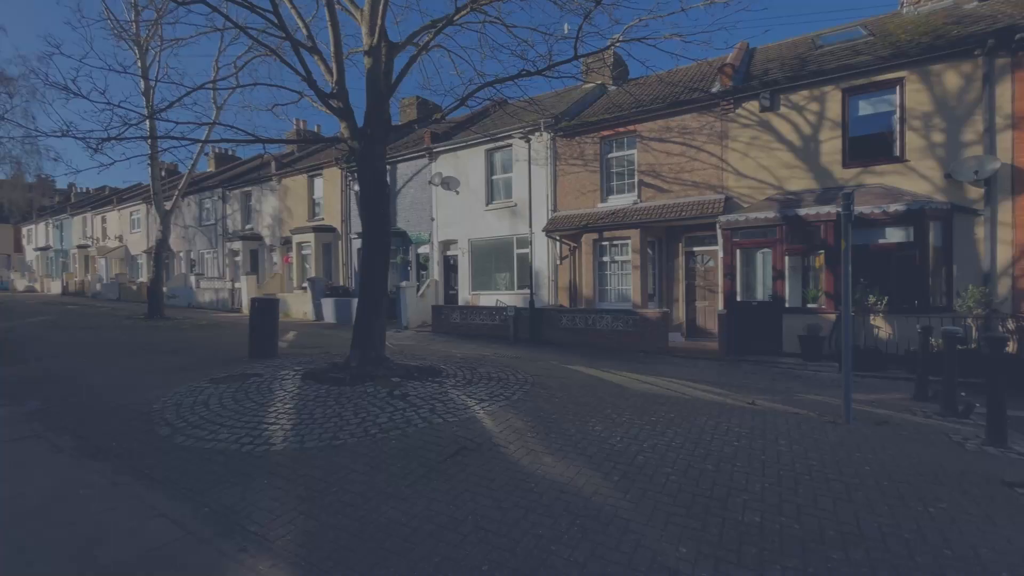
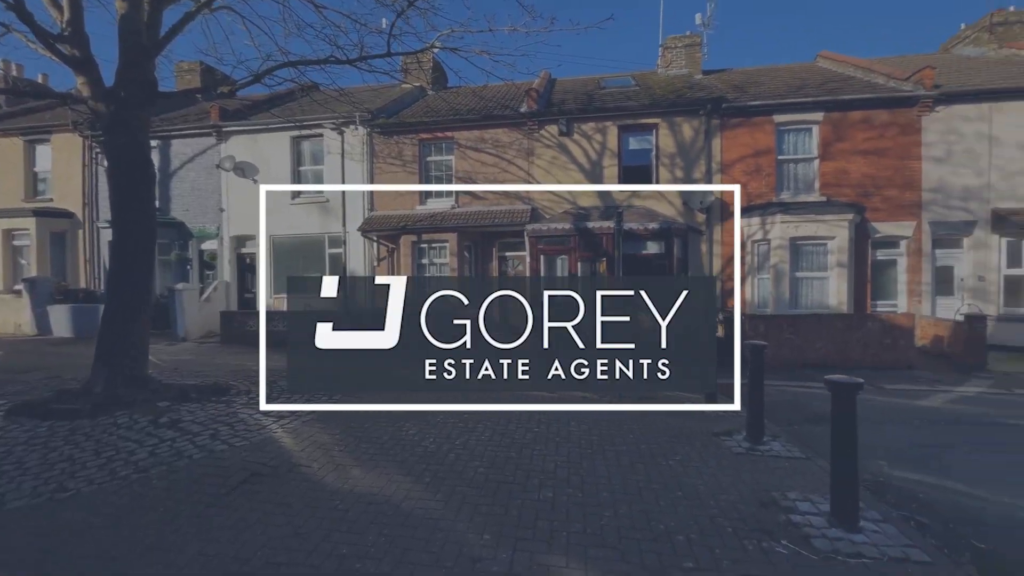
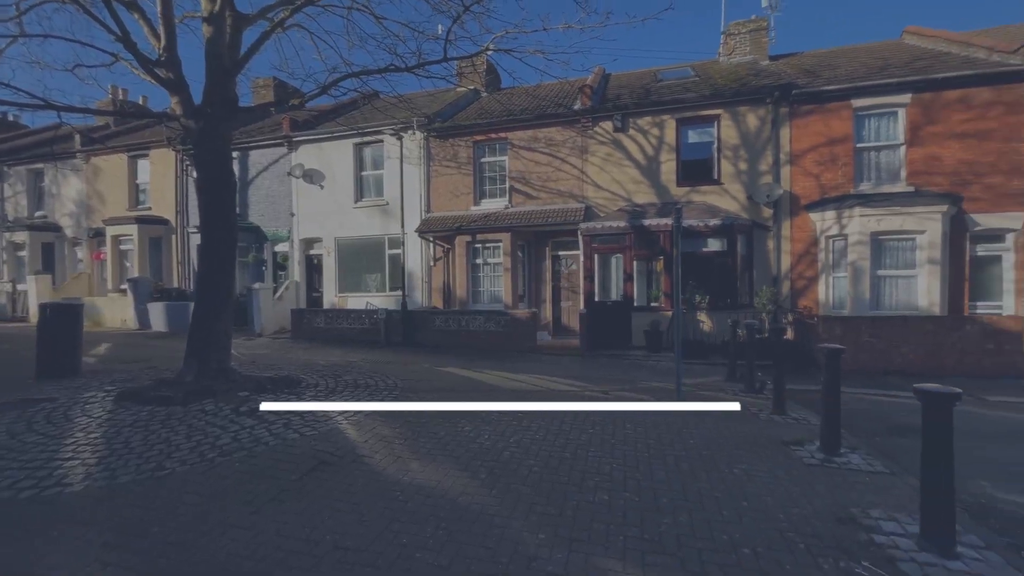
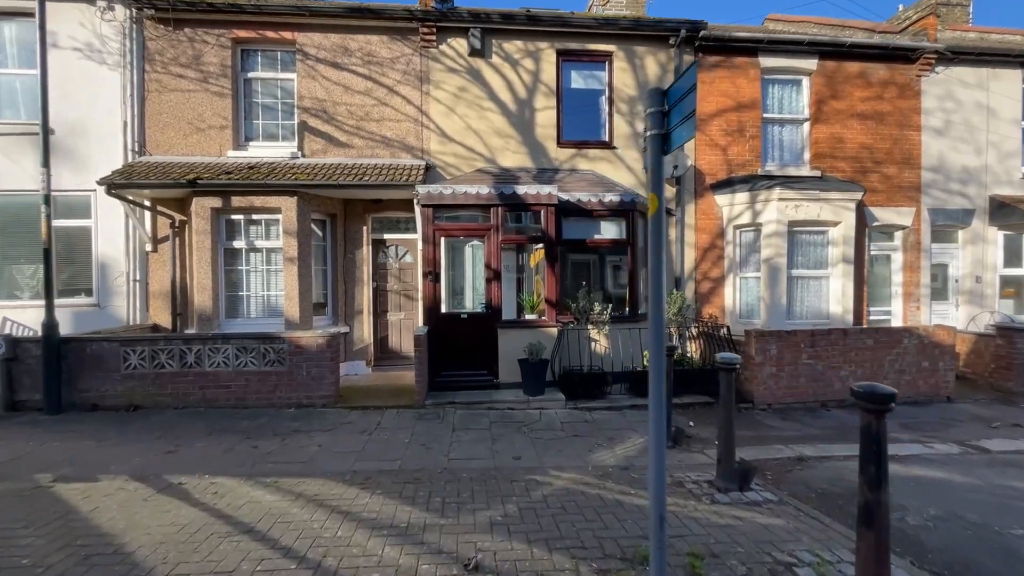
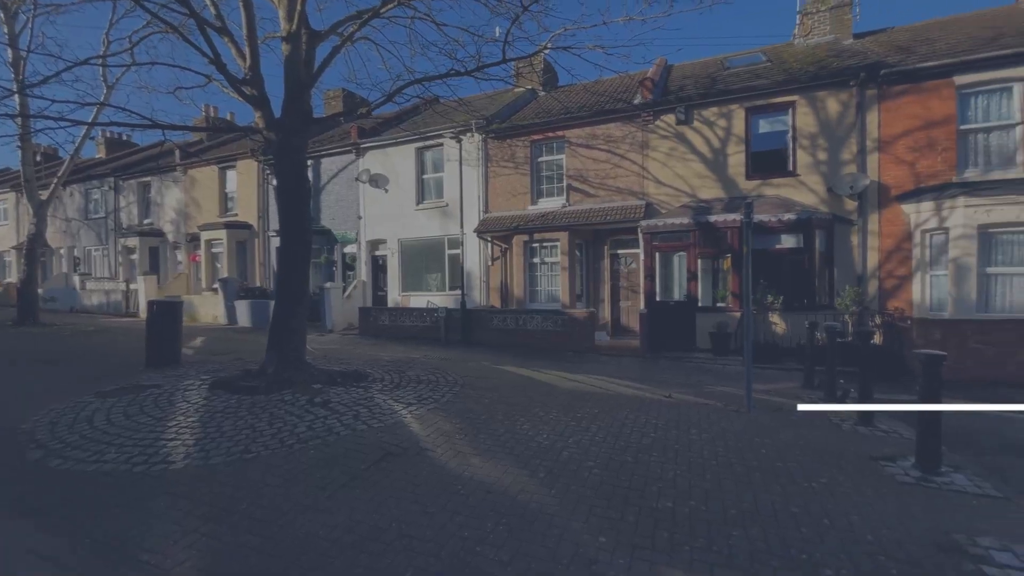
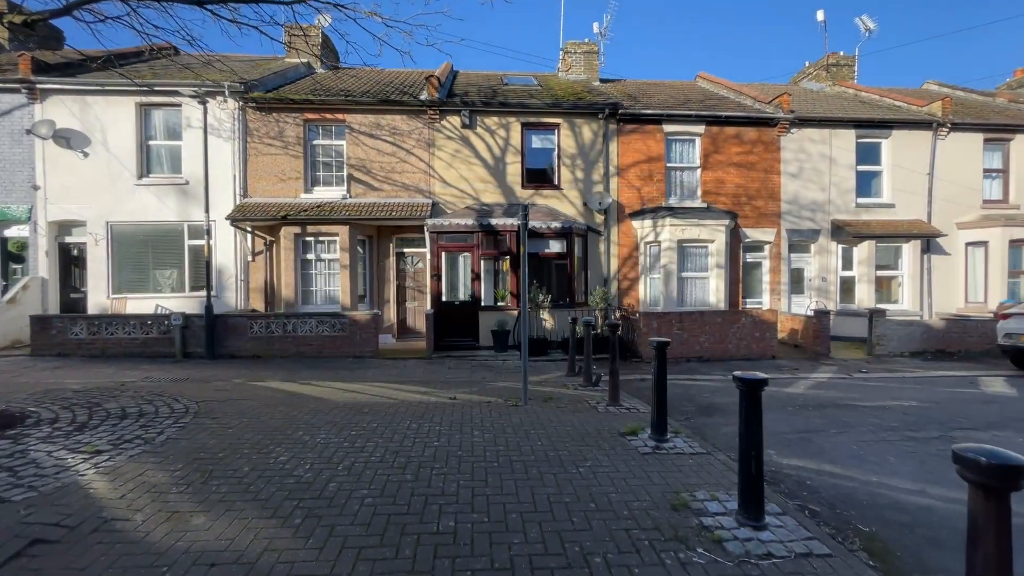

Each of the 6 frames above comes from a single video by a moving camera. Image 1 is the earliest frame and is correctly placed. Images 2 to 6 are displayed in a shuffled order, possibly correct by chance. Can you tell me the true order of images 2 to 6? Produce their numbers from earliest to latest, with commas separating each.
5, 3, 2, 6, 4
